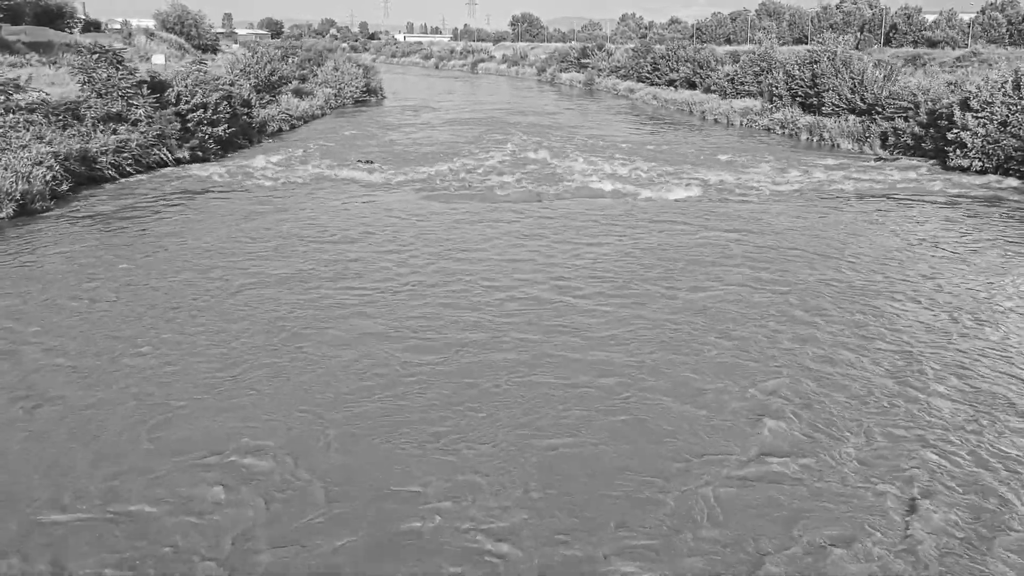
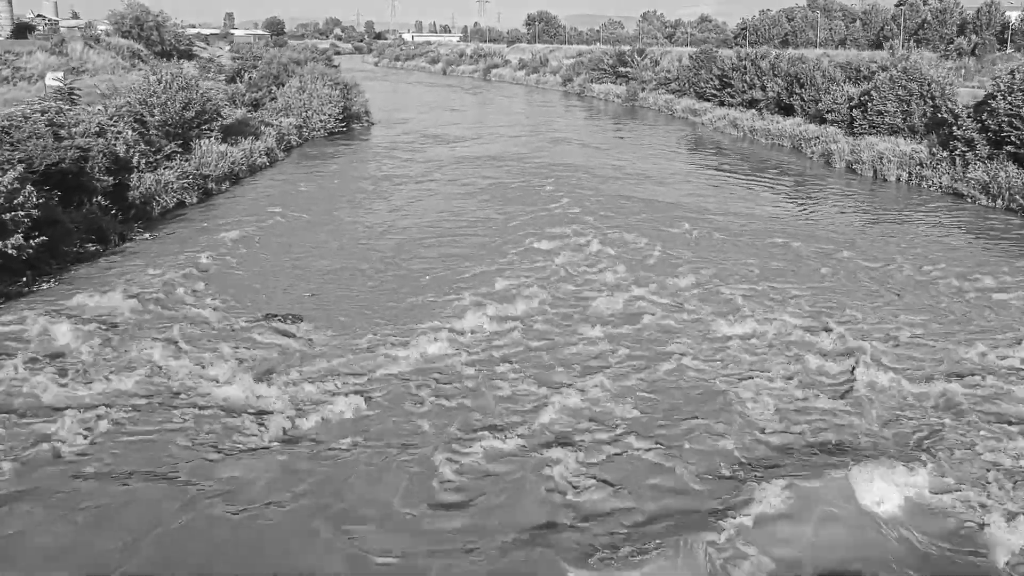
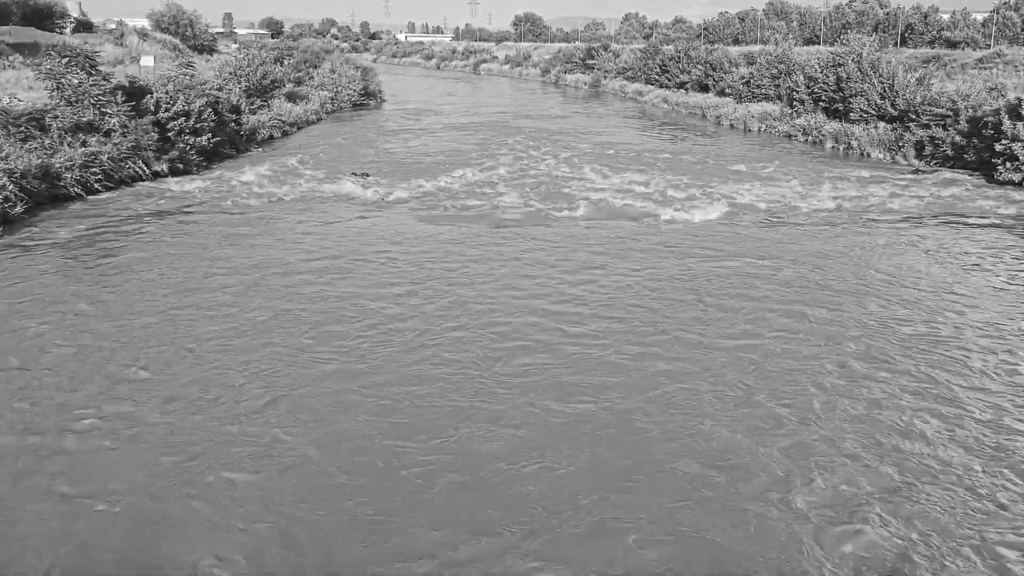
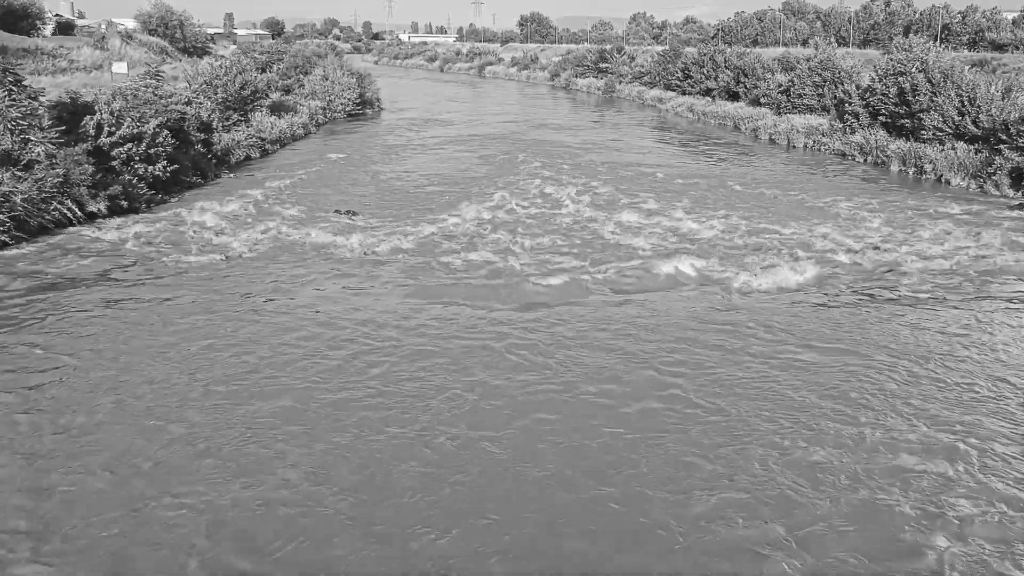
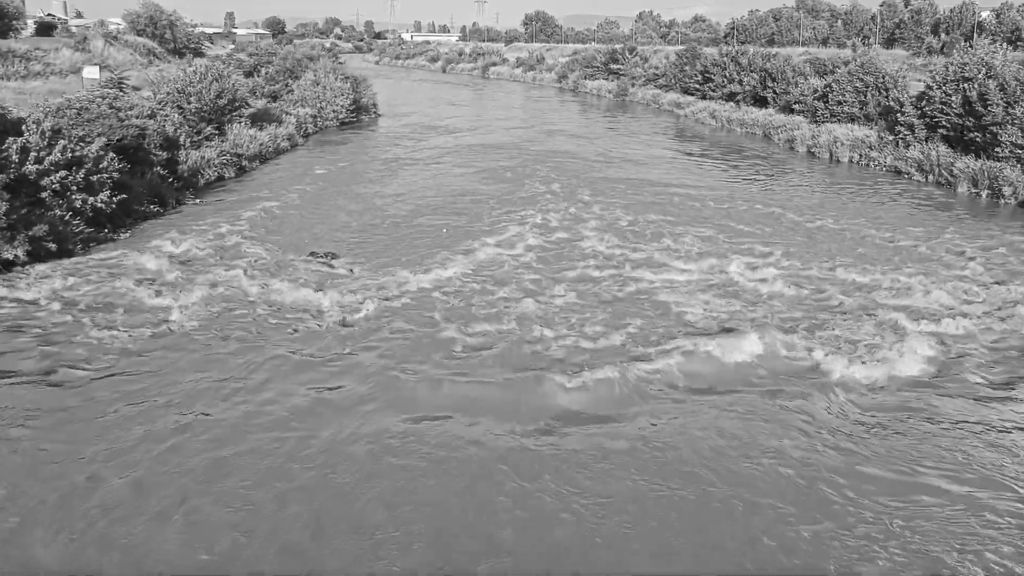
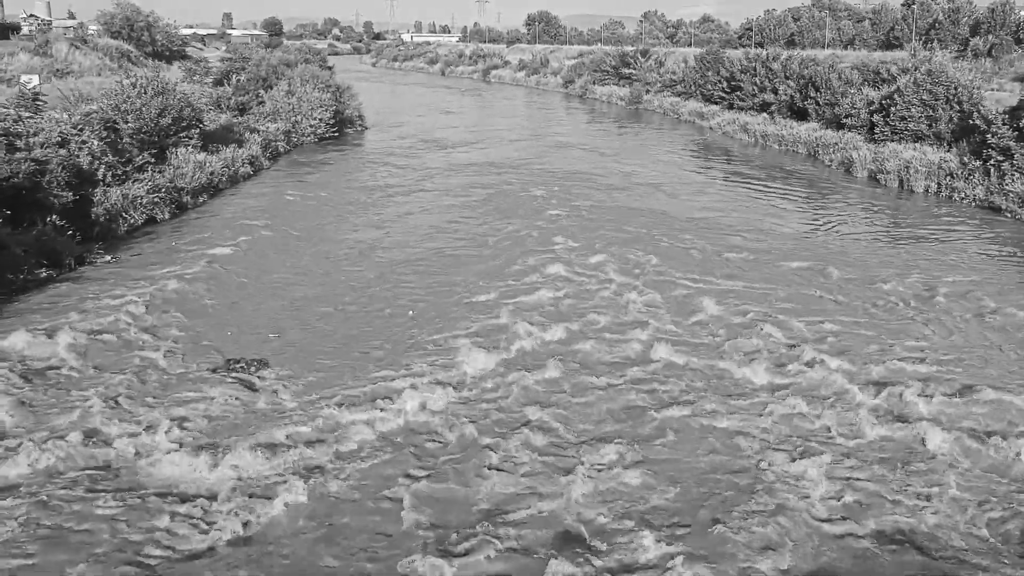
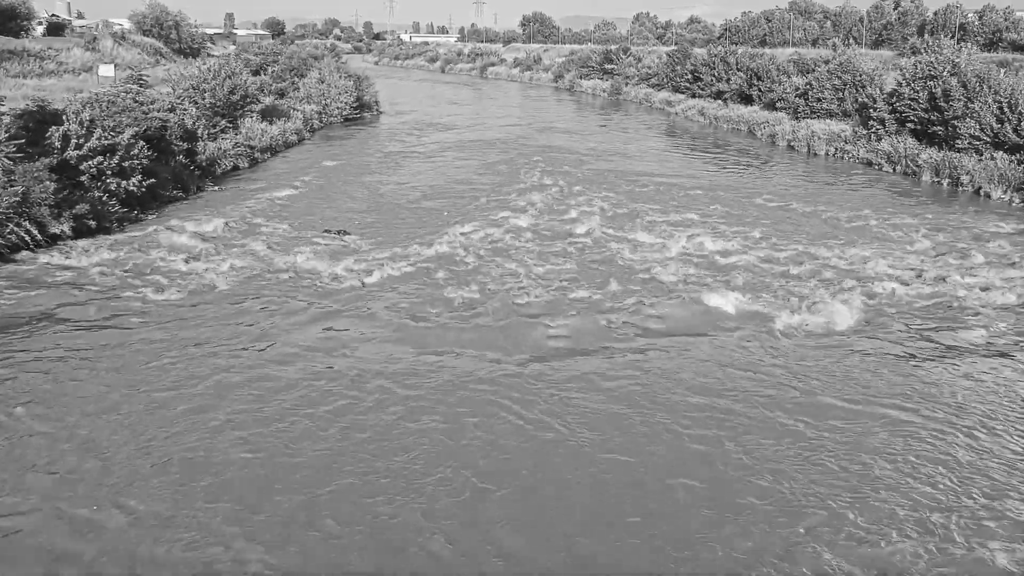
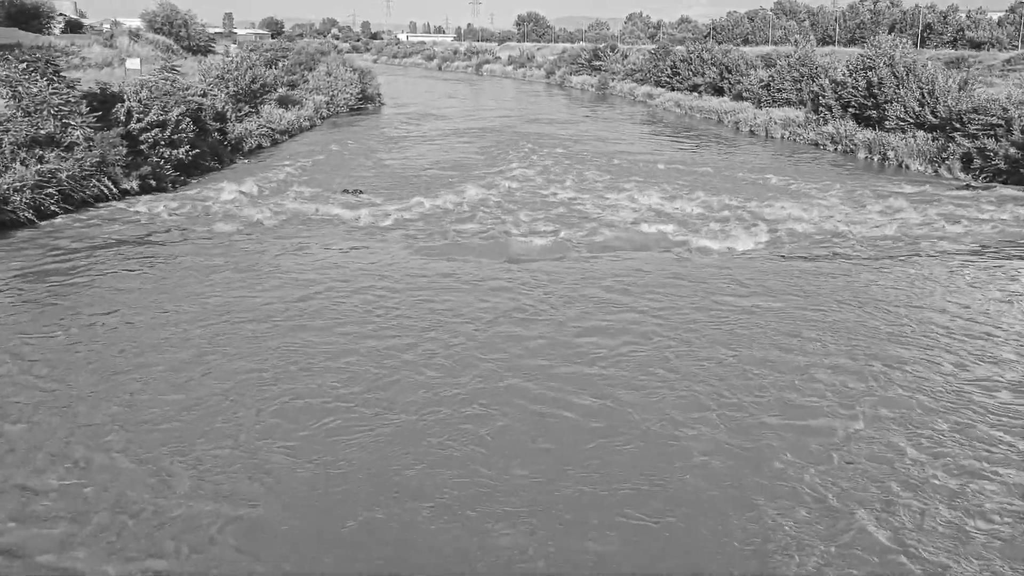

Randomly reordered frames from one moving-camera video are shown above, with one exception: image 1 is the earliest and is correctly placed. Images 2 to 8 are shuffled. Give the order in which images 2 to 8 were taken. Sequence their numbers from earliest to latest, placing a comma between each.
3, 8, 4, 7, 5, 2, 6
